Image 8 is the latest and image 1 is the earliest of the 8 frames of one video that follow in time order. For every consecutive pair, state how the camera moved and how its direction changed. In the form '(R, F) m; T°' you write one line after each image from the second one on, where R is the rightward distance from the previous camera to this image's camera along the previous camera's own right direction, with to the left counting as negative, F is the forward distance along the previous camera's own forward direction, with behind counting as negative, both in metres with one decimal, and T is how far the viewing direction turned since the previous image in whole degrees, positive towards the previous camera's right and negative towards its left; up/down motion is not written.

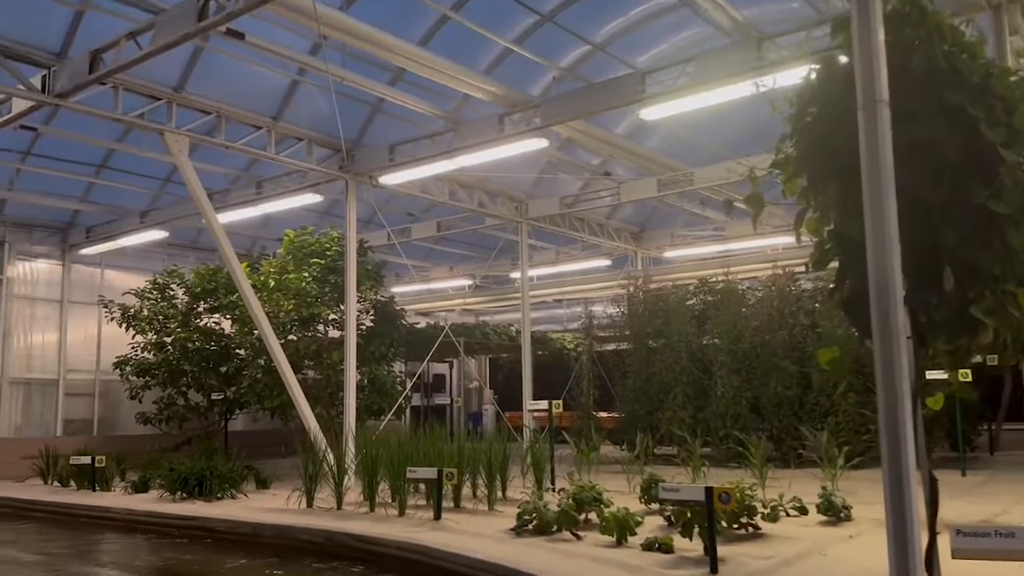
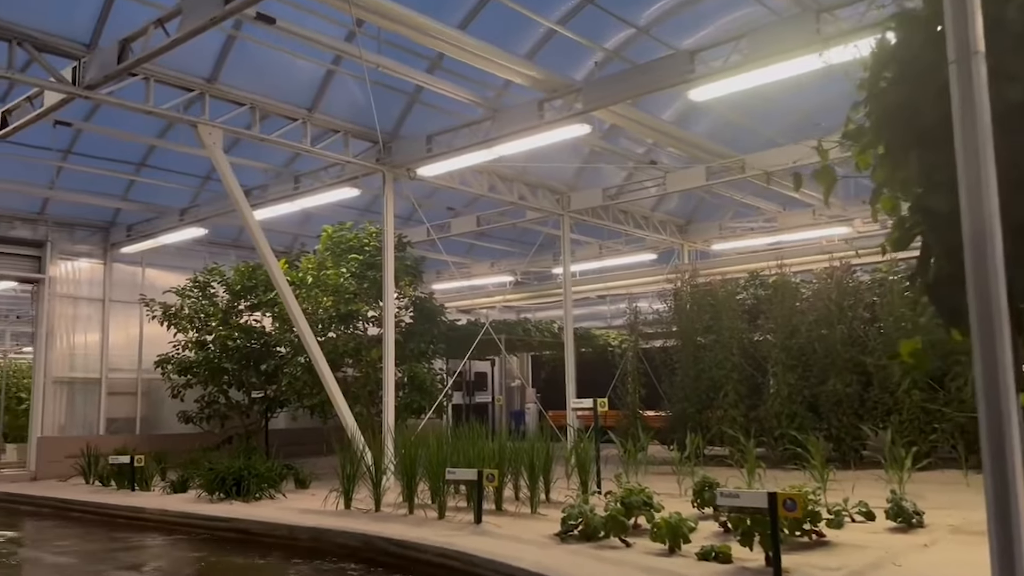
(0.0, +0.4) m; -3°
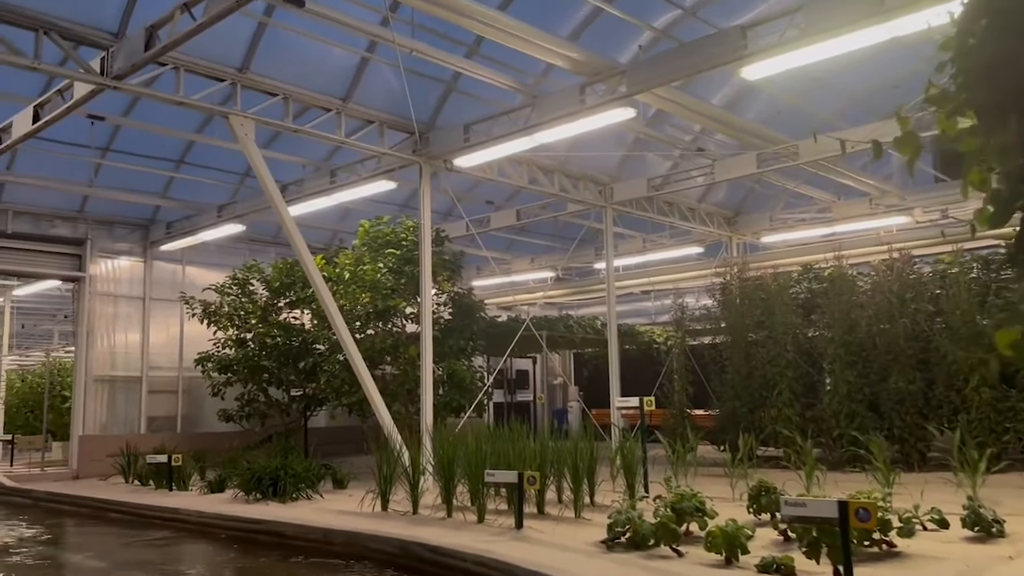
(0.0, +0.4) m; -3°
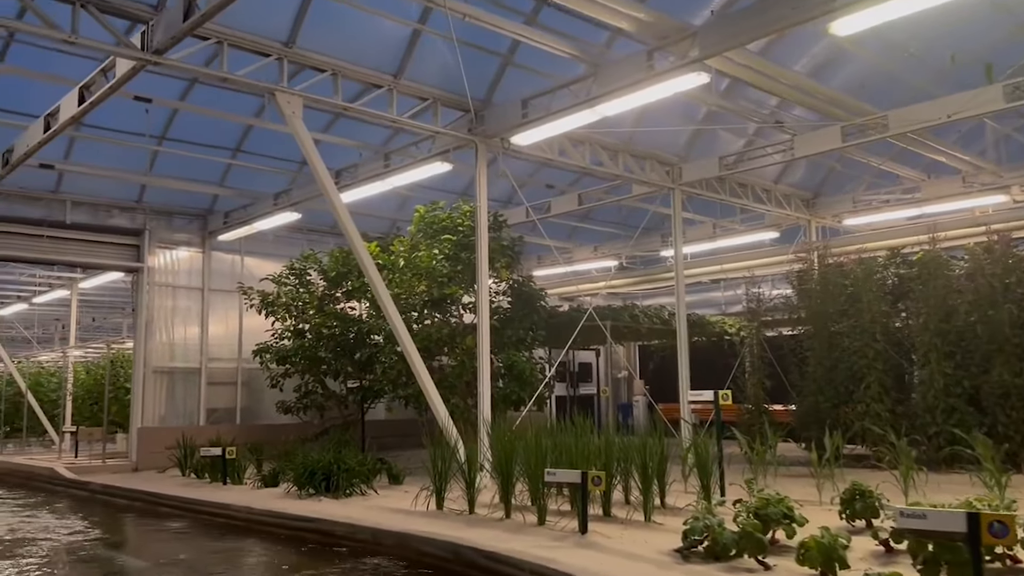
(0.0, +0.6) m; -4°
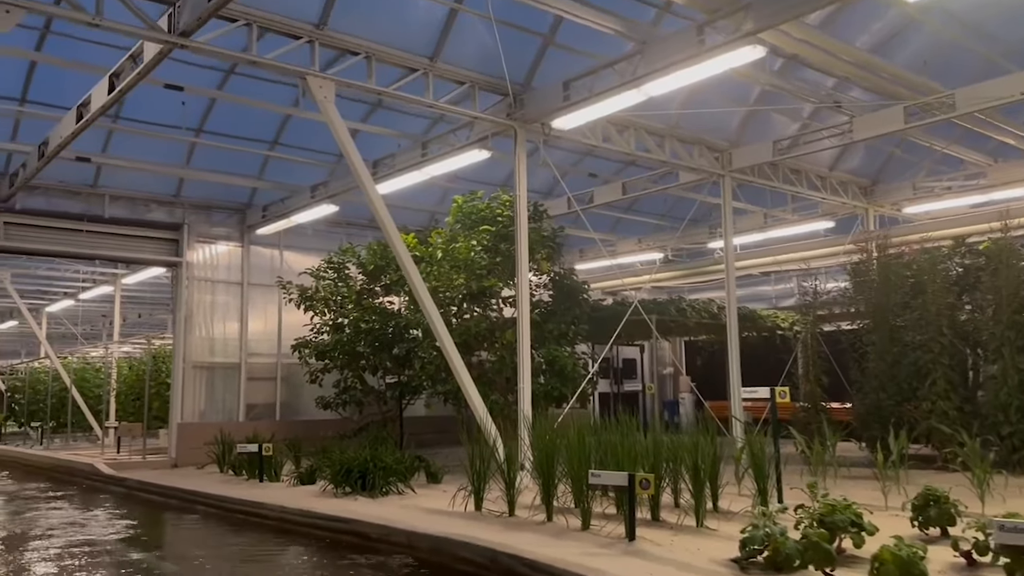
(0.0, +0.4) m; -3°
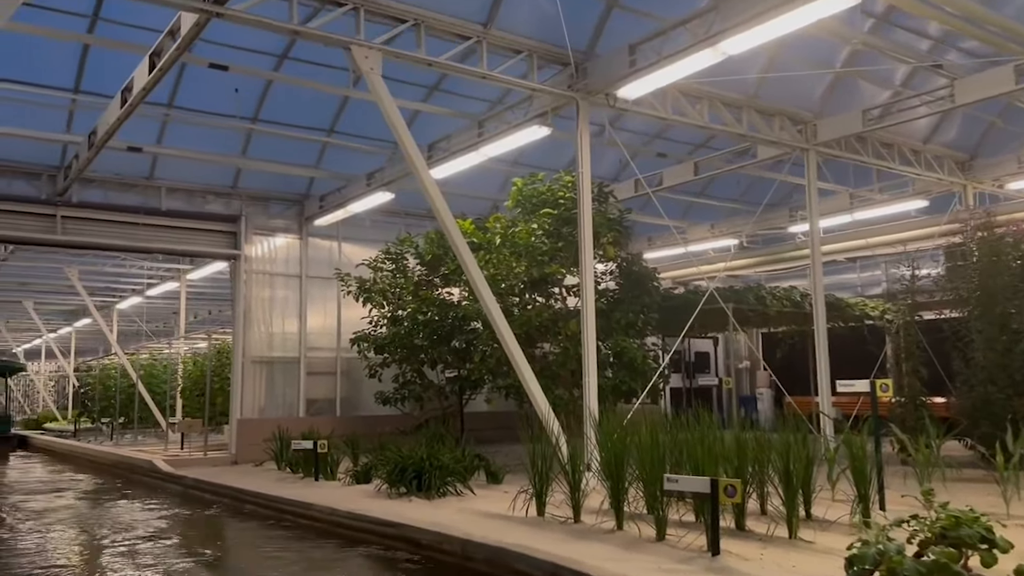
(0.0, +0.7) m; -5°
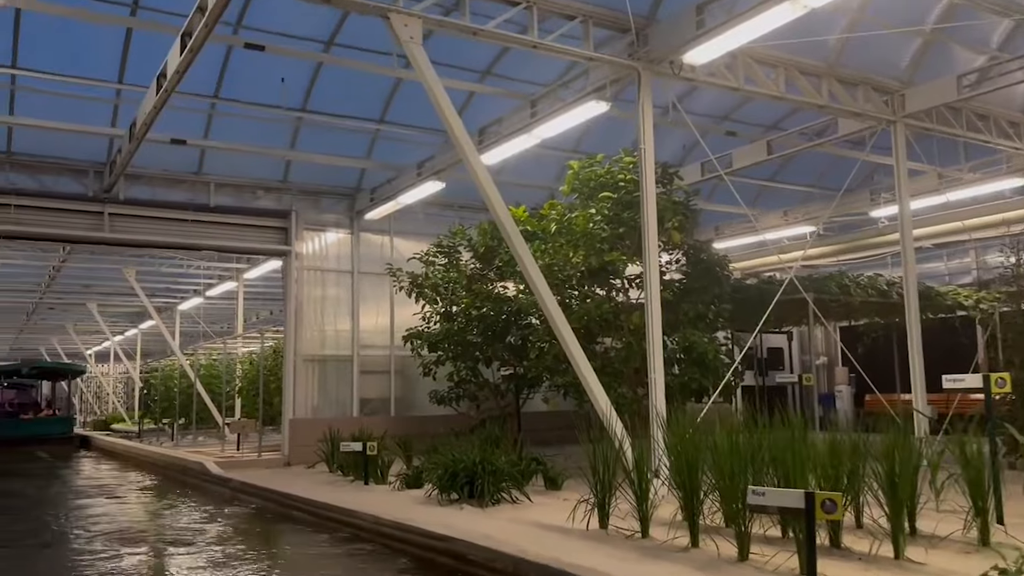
(0.0, +0.7) m; -4°
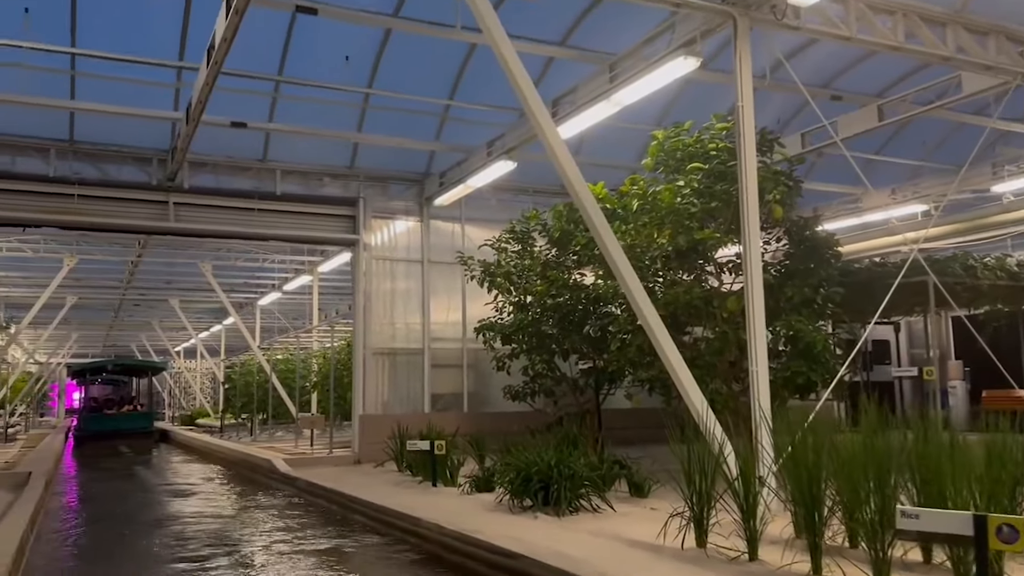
(0.0, +0.8) m; -5°
